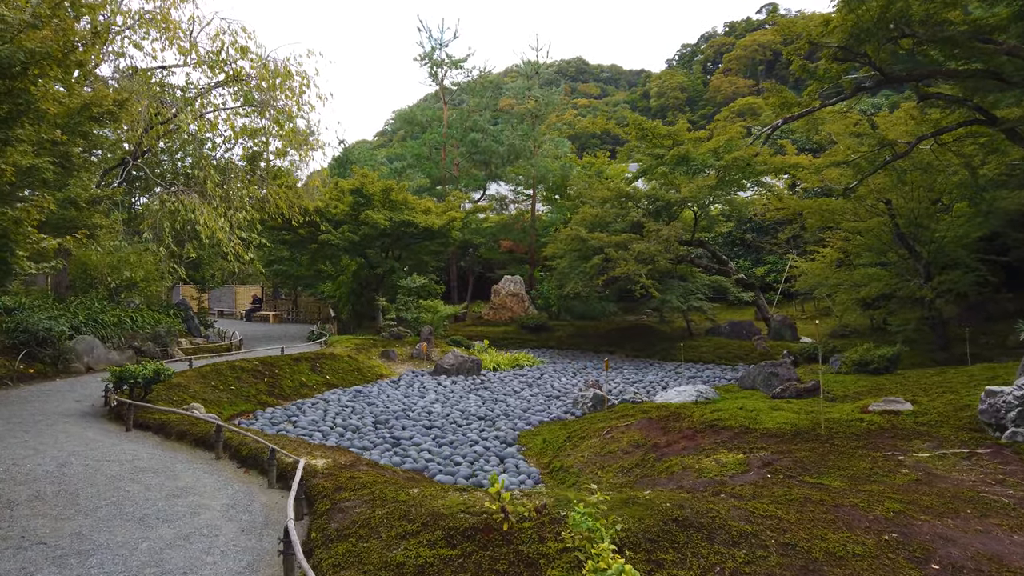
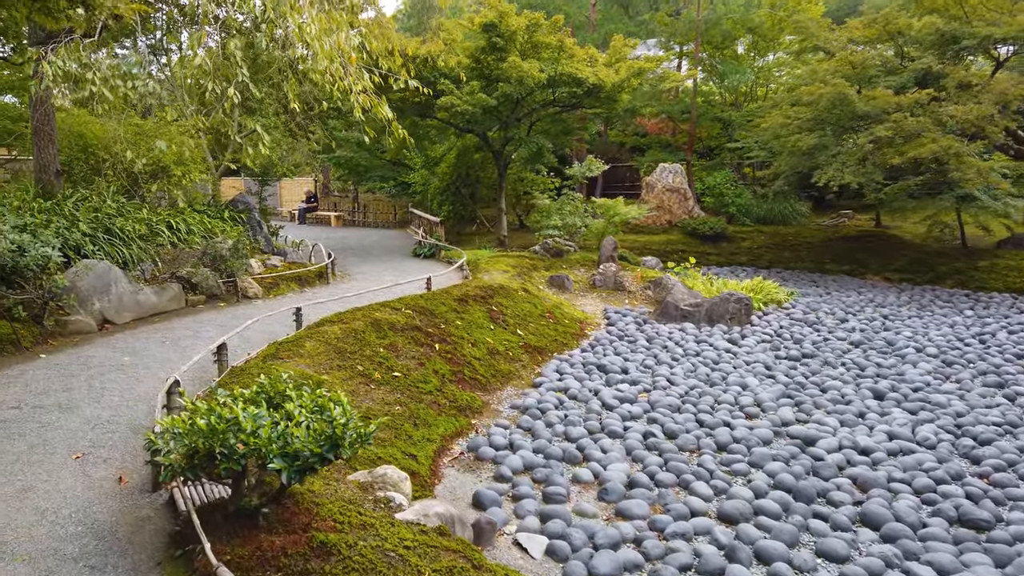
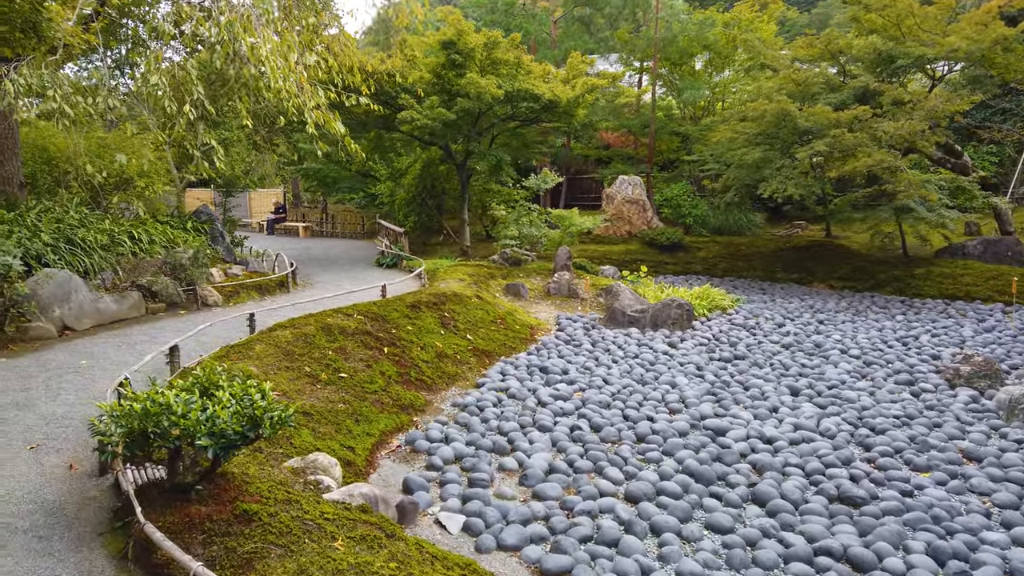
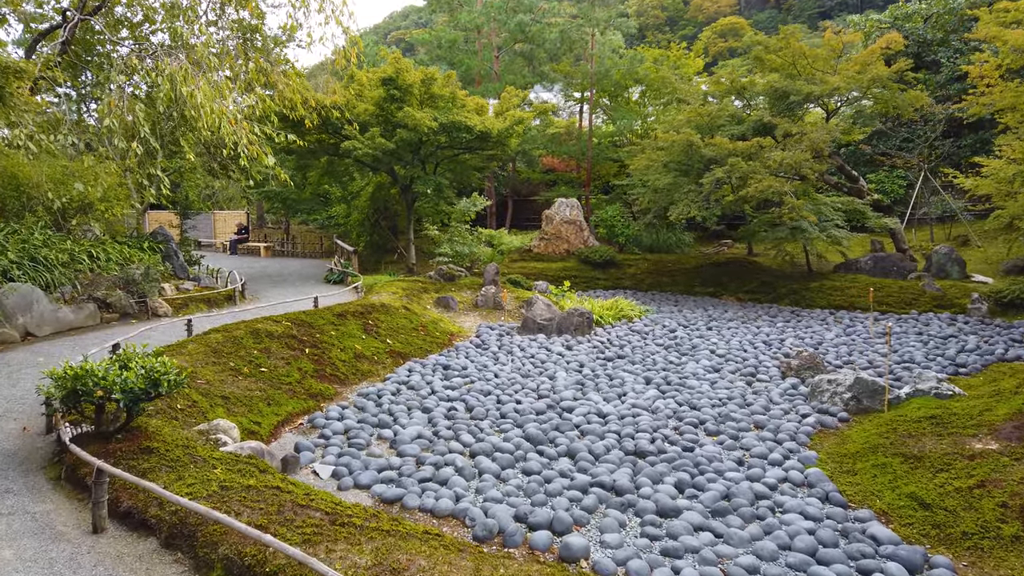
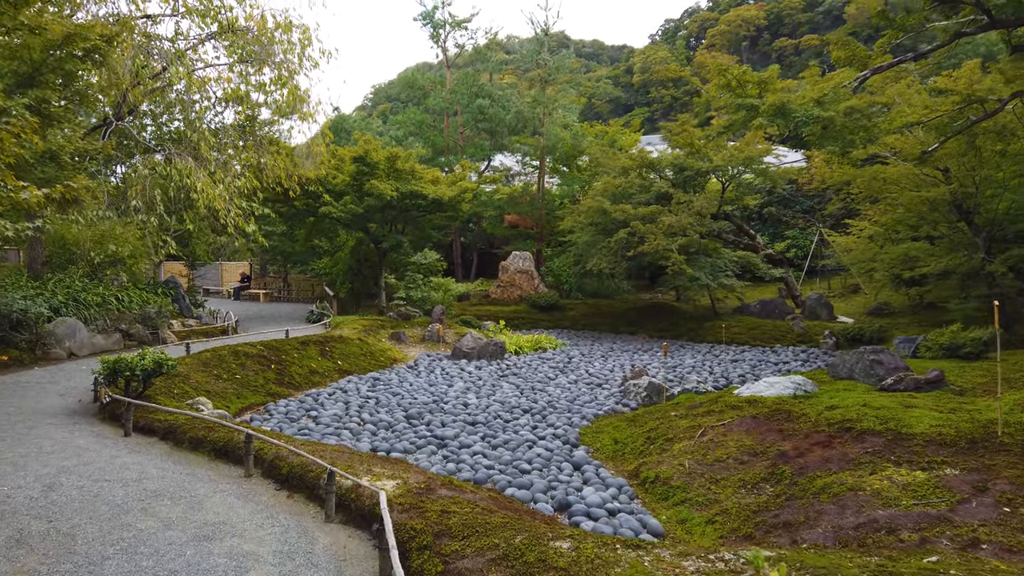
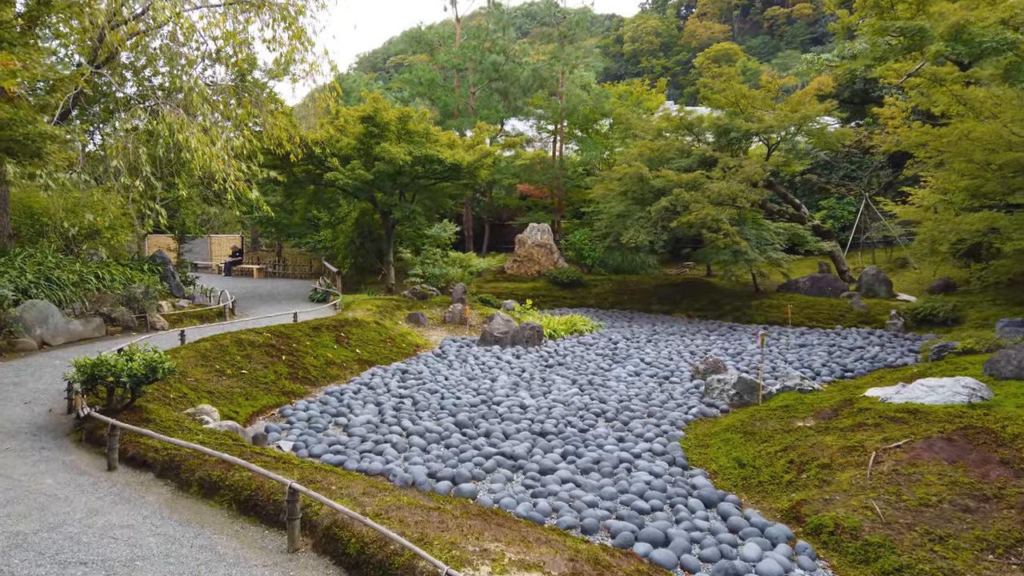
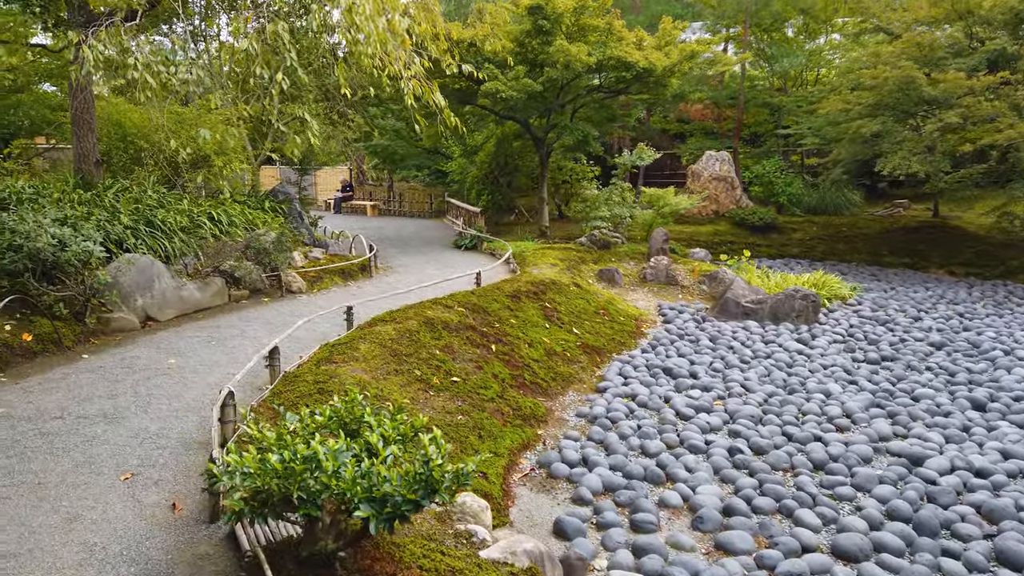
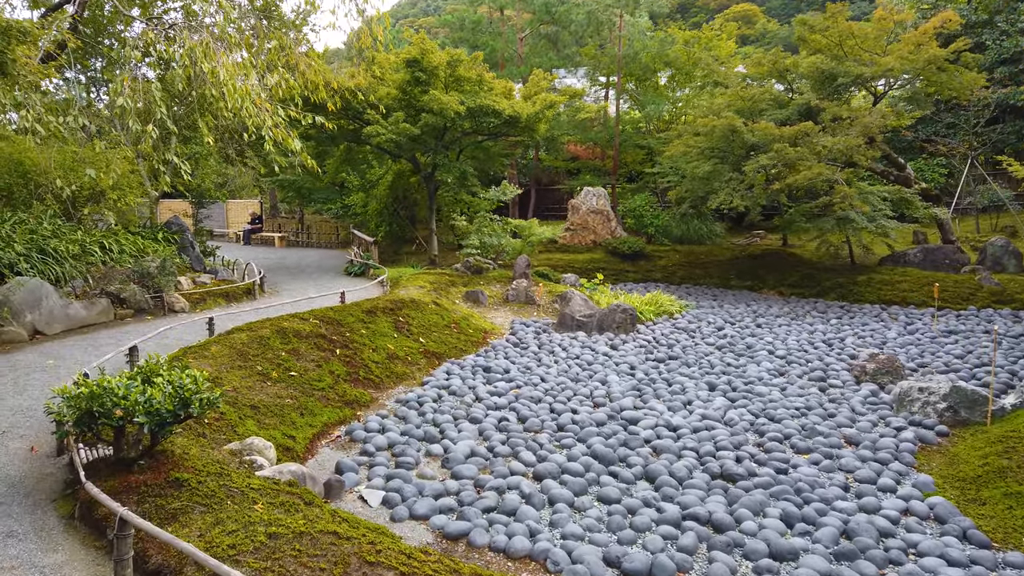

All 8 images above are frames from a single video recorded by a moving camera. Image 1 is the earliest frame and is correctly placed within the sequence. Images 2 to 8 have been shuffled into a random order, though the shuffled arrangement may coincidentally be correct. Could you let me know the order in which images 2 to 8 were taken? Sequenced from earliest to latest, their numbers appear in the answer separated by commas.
5, 6, 4, 8, 3, 2, 7
